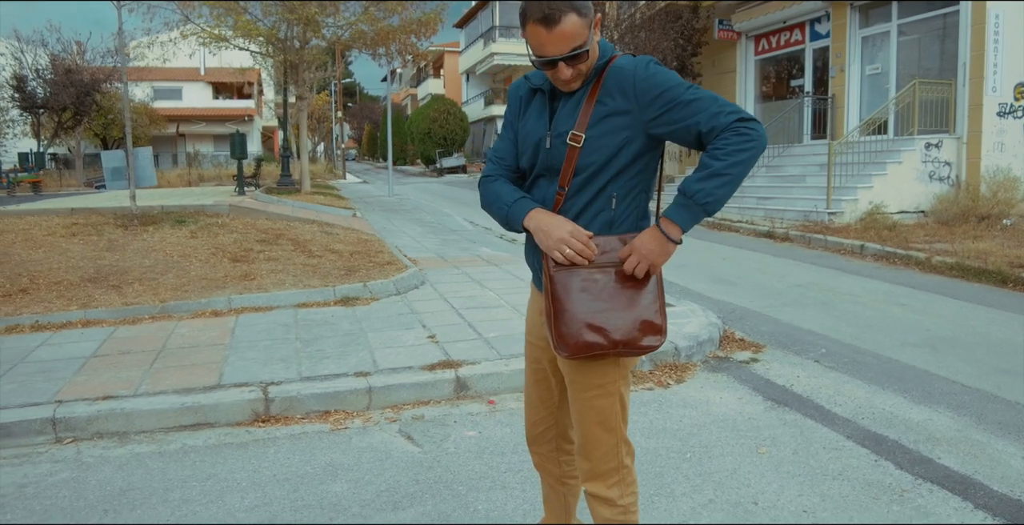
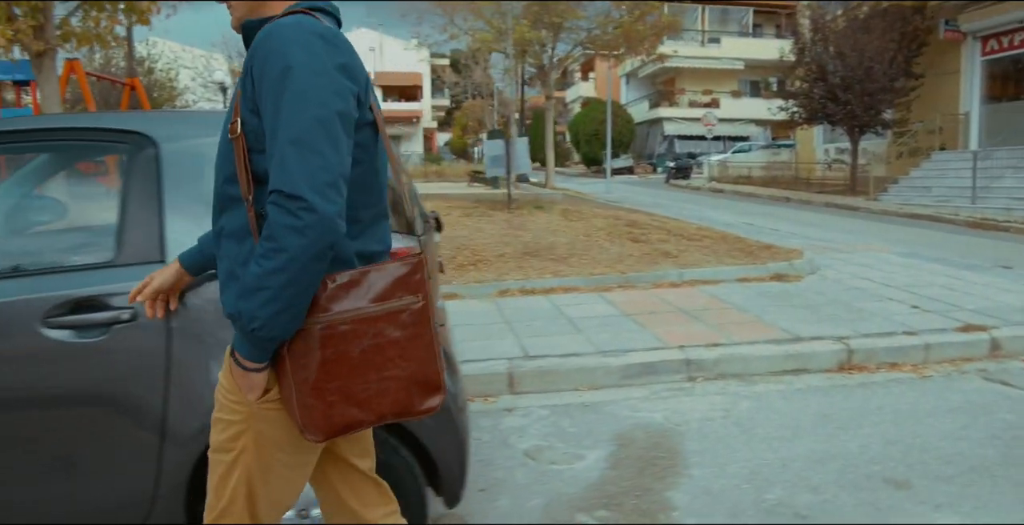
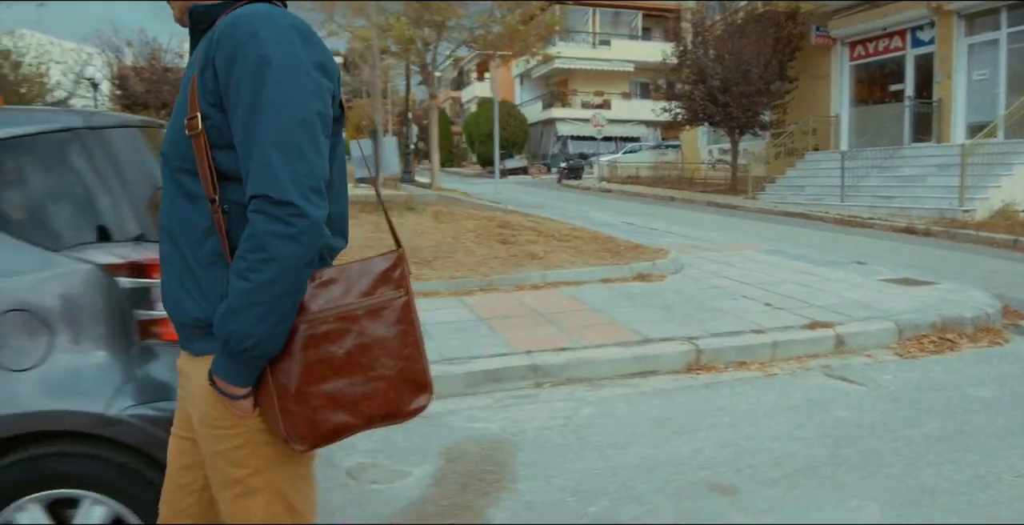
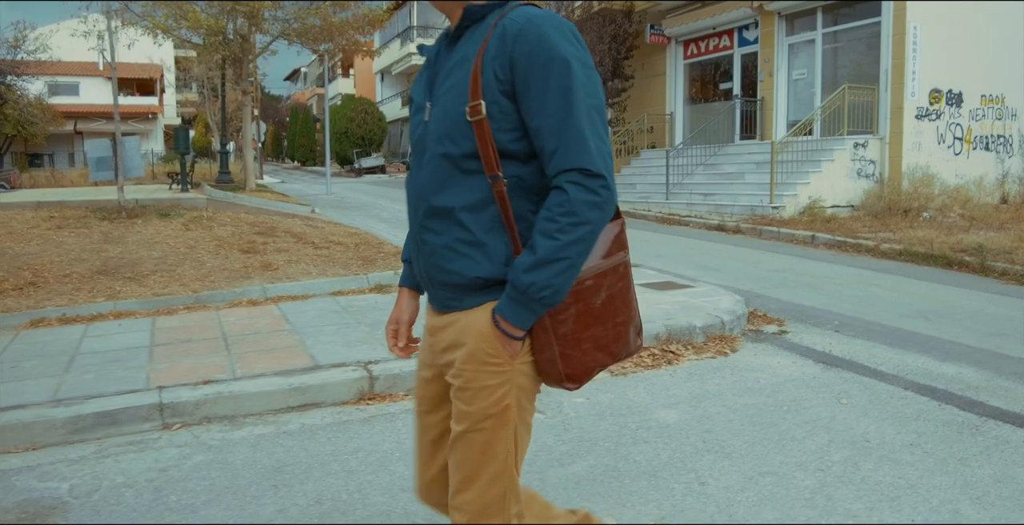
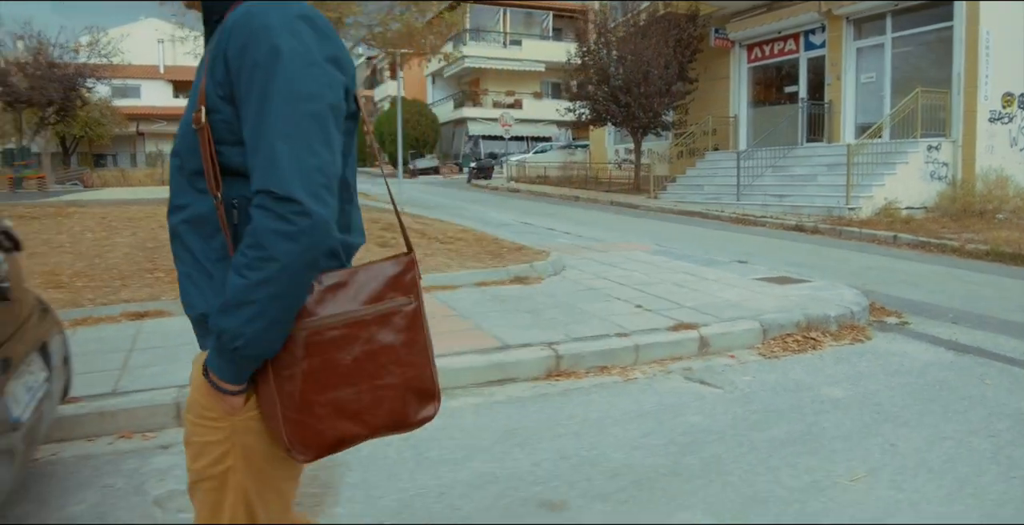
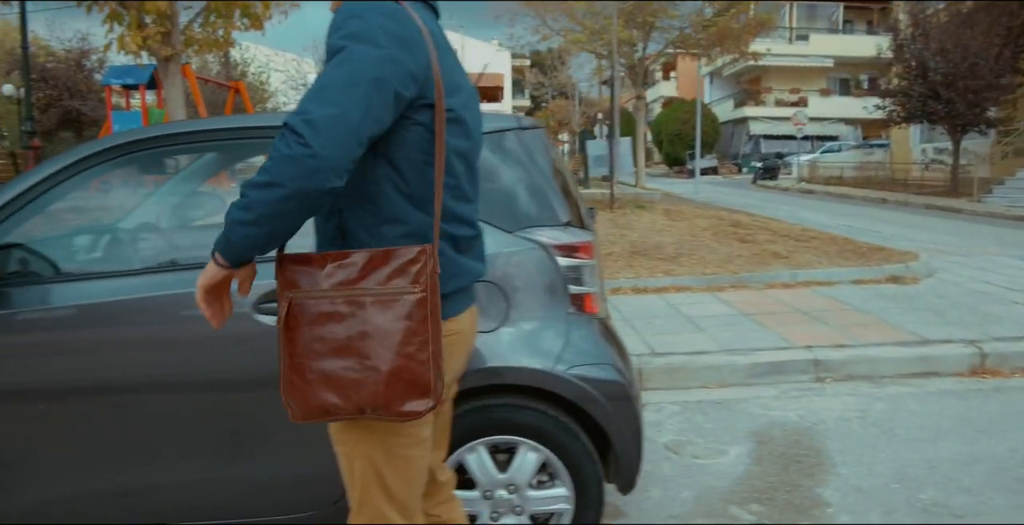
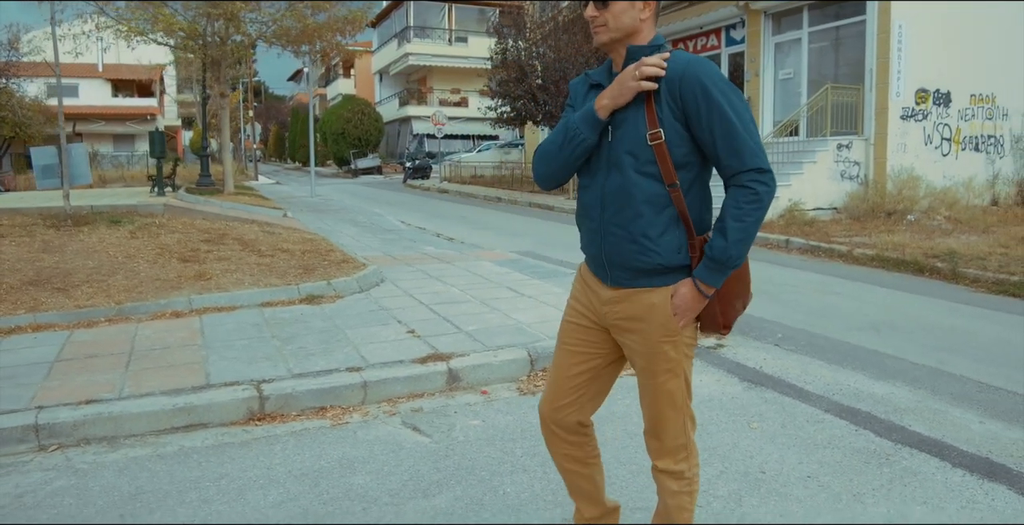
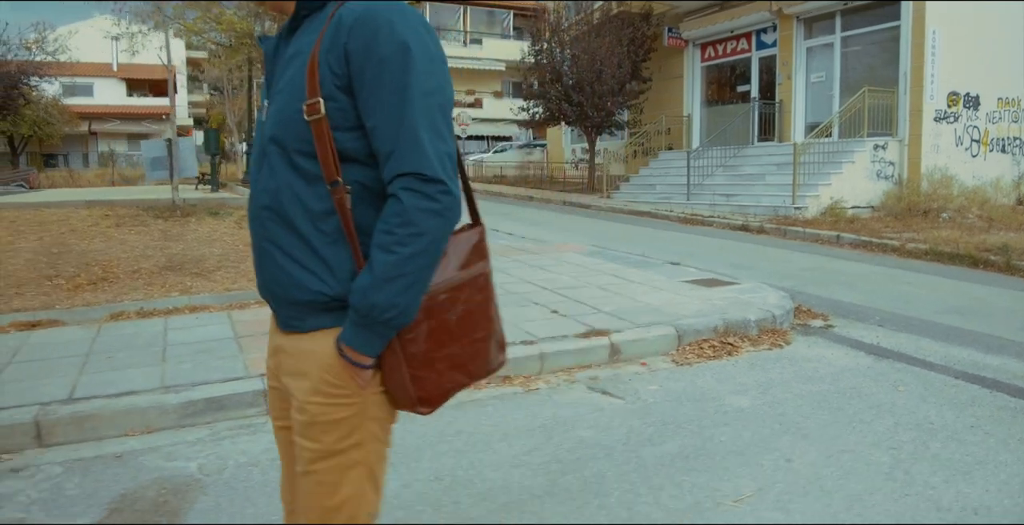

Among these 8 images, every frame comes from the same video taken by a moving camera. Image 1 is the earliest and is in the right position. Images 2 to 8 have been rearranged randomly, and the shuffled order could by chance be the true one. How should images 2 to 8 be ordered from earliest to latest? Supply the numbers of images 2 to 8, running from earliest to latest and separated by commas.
7, 4, 8, 5, 3, 2, 6
